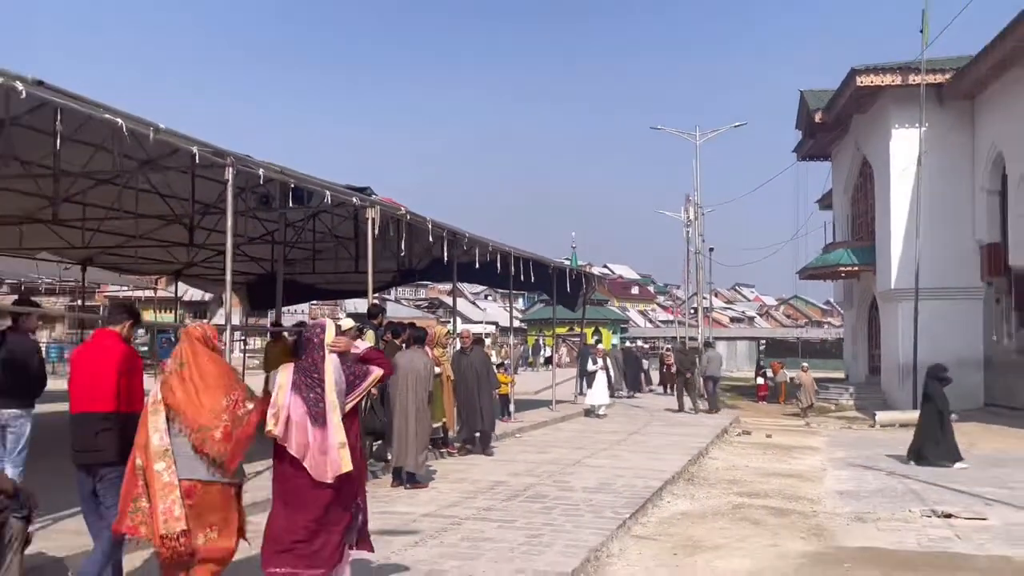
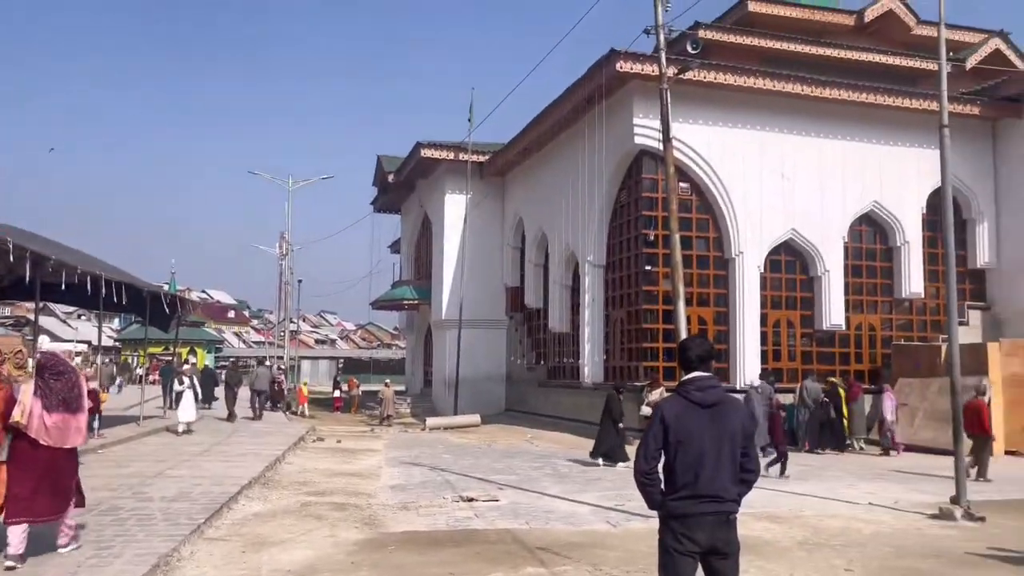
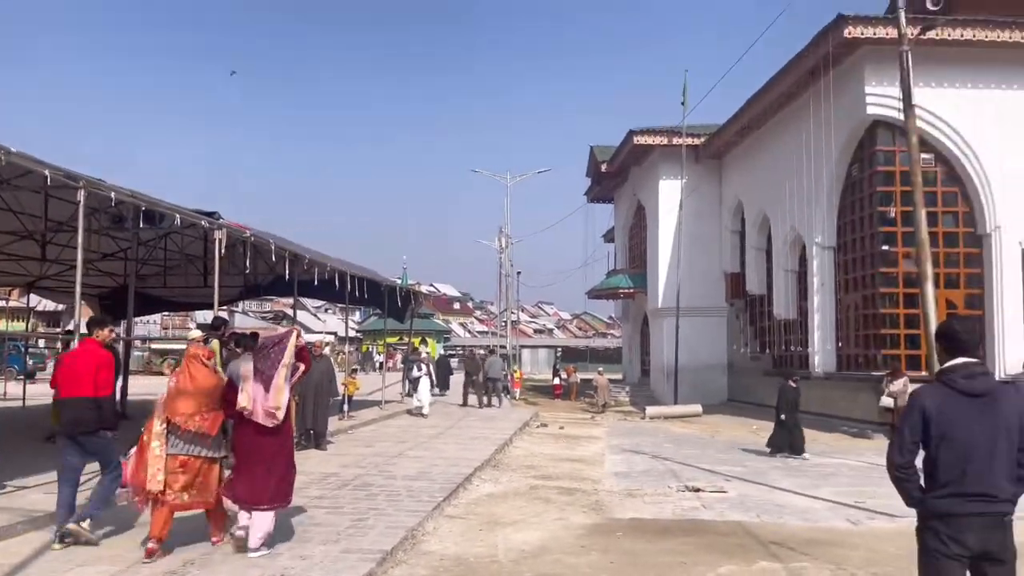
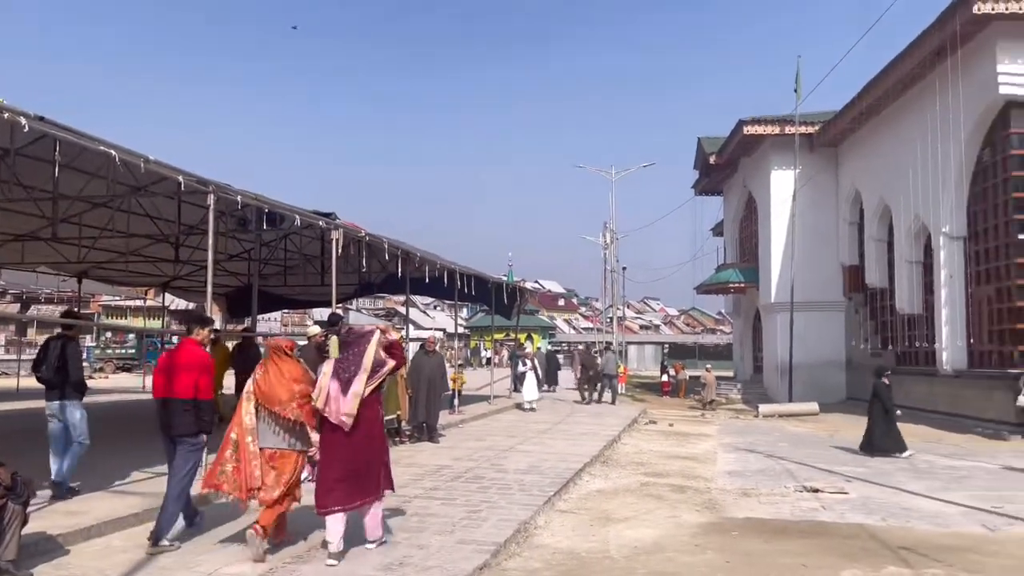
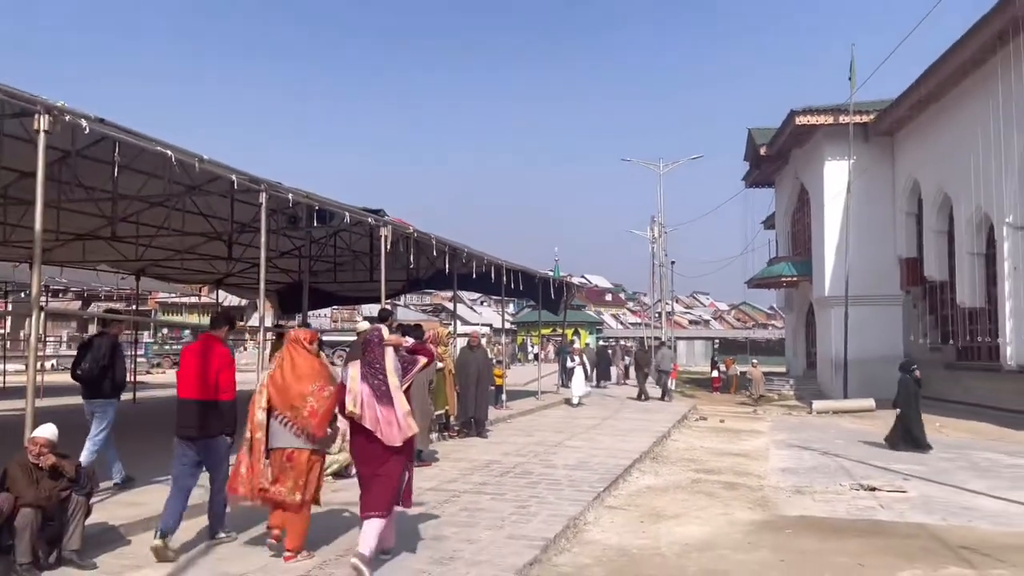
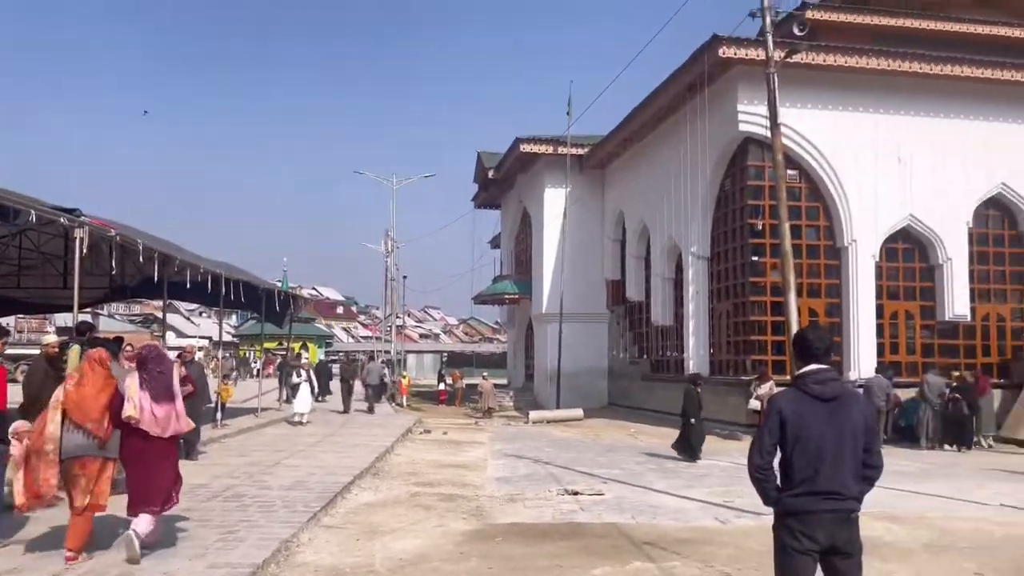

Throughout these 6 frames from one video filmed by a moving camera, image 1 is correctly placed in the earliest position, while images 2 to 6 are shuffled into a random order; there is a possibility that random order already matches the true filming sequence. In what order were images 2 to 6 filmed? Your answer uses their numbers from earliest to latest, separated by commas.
5, 4, 3, 6, 2
